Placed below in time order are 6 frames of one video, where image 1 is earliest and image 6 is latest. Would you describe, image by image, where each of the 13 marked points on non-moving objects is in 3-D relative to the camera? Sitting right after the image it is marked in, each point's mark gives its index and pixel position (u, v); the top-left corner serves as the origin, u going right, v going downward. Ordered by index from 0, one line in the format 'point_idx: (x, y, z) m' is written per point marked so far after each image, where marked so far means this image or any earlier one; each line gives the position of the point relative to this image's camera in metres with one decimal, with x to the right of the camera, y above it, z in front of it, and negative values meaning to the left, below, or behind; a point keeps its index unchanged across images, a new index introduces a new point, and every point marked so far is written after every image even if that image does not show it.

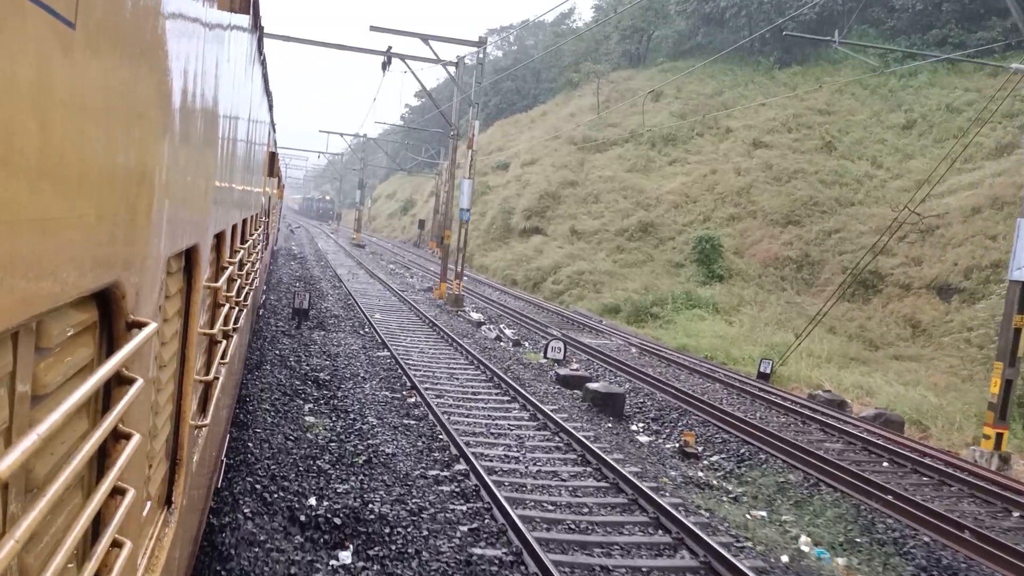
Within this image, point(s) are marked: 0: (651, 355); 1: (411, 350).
0: (+2.8, -1.4, +15.3) m
1: (-1.6, -1.0, +12.4) m
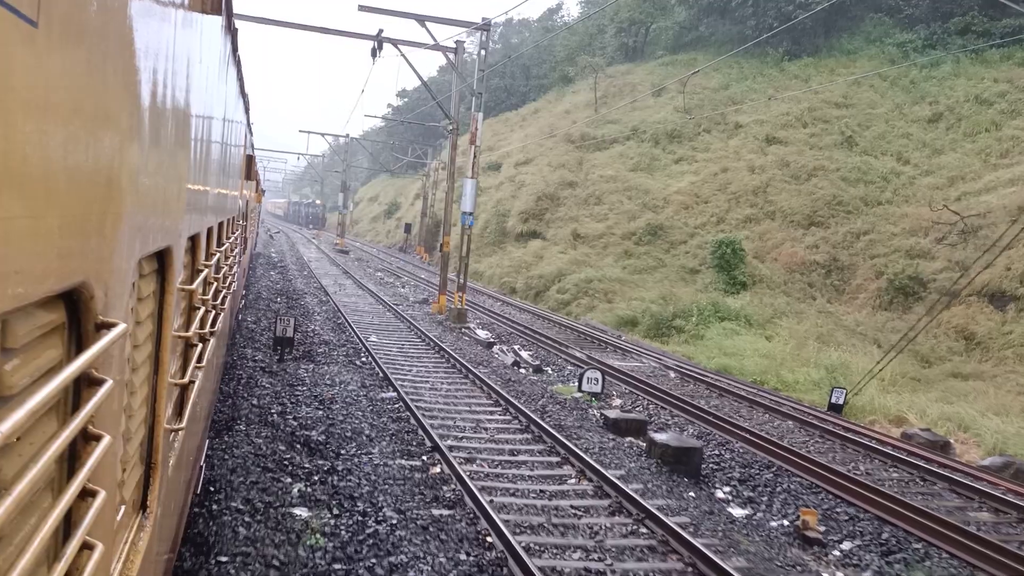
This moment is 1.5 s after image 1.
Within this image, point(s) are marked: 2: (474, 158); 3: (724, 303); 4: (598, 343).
0: (+3.2, -1.7, +13.1) m
1: (-1.2, -1.4, +10.1) m
2: (-0.9, +3.1, +17.9) m
3: (+5.7, -0.4, +20.0) m
4: (+2.0, -1.3, +16.6) m
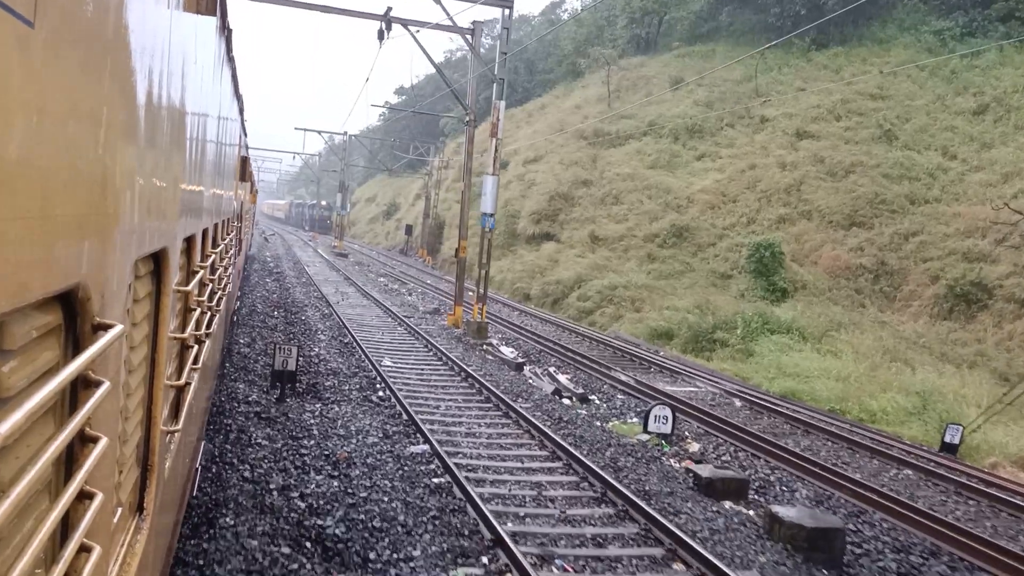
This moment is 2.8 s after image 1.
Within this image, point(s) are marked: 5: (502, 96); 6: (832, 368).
0: (+3.8, -1.9, +11.1) m
1: (-0.6, -1.6, +8.1) m
2: (-0.3, +2.9, +15.9) m
3: (+6.3, -0.6, +18.0) m
4: (+2.6, -1.5, +14.6) m
5: (-0.2, +4.2, +16.2) m
6: (+5.9, -1.5, +13.8) m
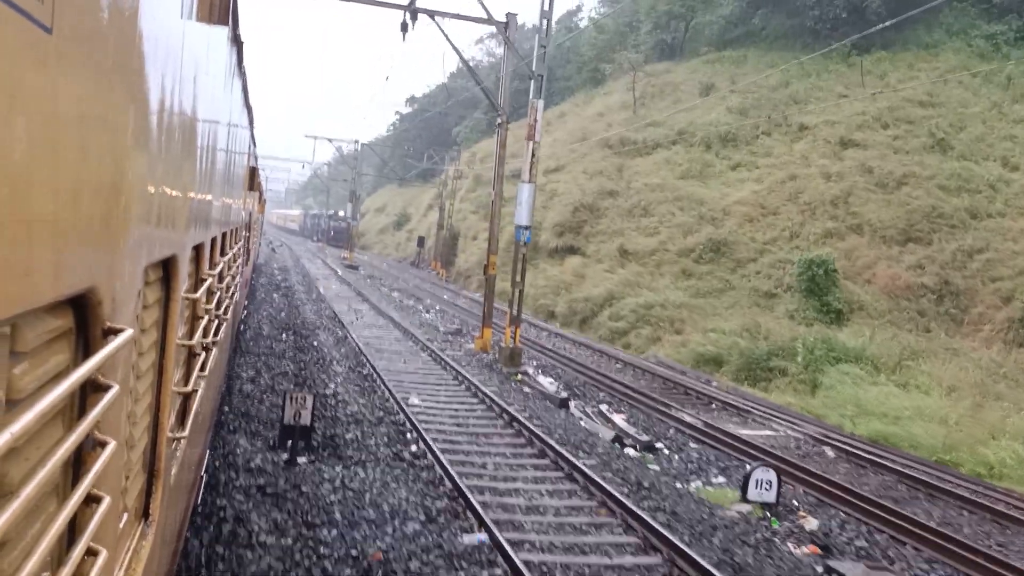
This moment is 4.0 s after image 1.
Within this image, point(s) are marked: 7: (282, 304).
0: (+4.5, -2.2, +9.3) m
1: (+0.1, -1.9, +6.4) m
2: (+0.4, +2.5, +14.2) m
3: (+7.0, -1.1, +16.2) m
4: (+3.2, -1.9, +12.8) m
5: (+0.5, +3.8, +14.5) m
6: (+6.6, -2.0, +11.9) m
7: (-5.7, -0.4, +18.6) m
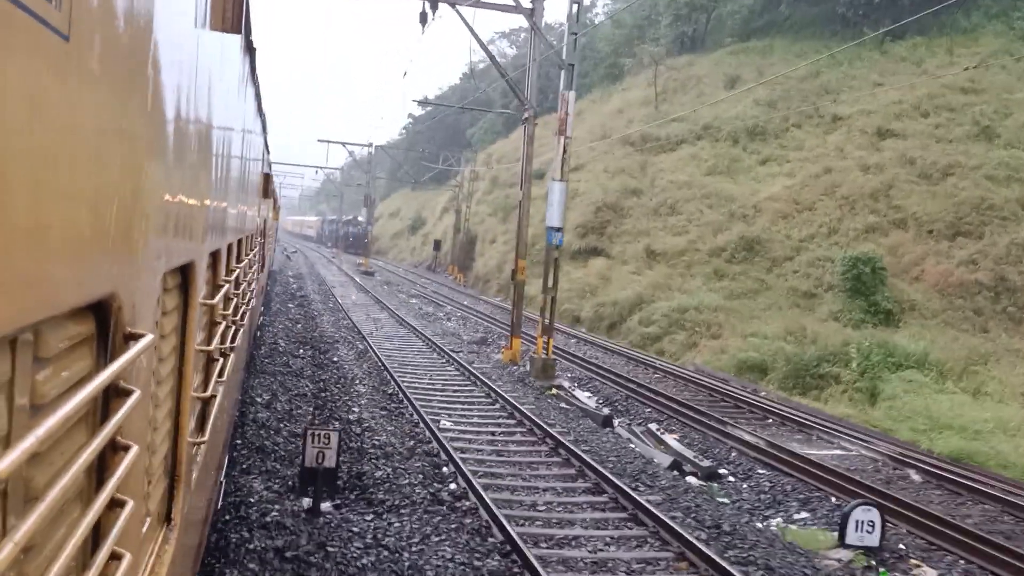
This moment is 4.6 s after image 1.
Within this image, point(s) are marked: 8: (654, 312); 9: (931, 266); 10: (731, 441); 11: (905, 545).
0: (+5.0, -2.3, +8.2) m
1: (+0.5, -2.0, +5.3) m
2: (+0.9, +2.4, +13.1) m
3: (+7.6, -1.1, +15.0) m
4: (+3.8, -2.0, +11.7) m
5: (+1.0, +3.6, +13.4) m
6: (+7.2, -2.0, +10.8) m
7: (-5.1, -0.6, +17.7) m
8: (+3.8, -0.7, +20.0) m
9: (+10.8, +0.5, +19.2) m
10: (+2.8, -2.0, +9.6) m
11: (+3.3, -2.2, +6.5) m
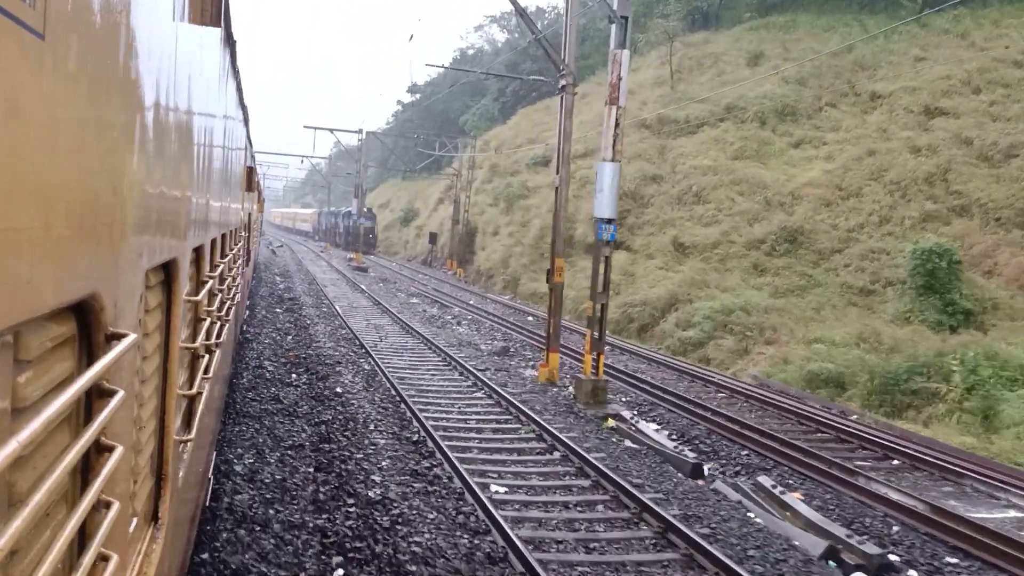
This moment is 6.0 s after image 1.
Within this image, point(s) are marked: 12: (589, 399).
0: (+5.7, -2.4, +5.8) m
1: (+1.3, -2.2, +2.9) m
2: (+1.5, +2.3, +10.7) m
3: (+8.2, -1.1, +12.7) m
4: (+4.5, -2.0, +9.4) m
5: (+1.6, +3.6, +10.9) m
6: (+7.8, -2.0, +8.5) m
7: (-4.6, -0.7, +15.2) m
8: (+4.3, -0.6, +17.6) m
9: (+11.3, +0.7, +16.9) m
10: (+3.5, -2.1, +7.2) m
11: (+4.1, -2.3, +4.1) m
12: (+1.1, -1.6, +10.4) m
